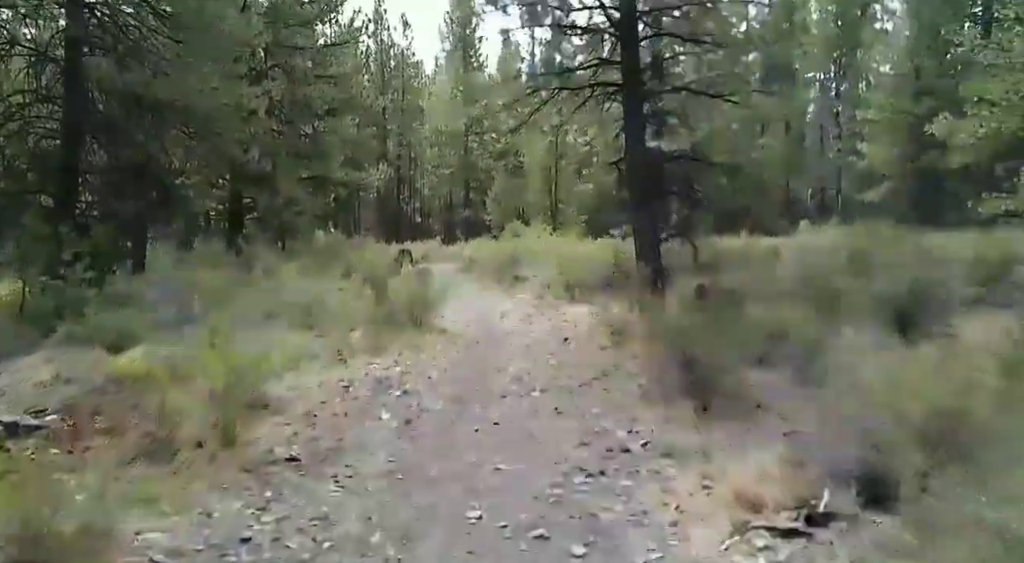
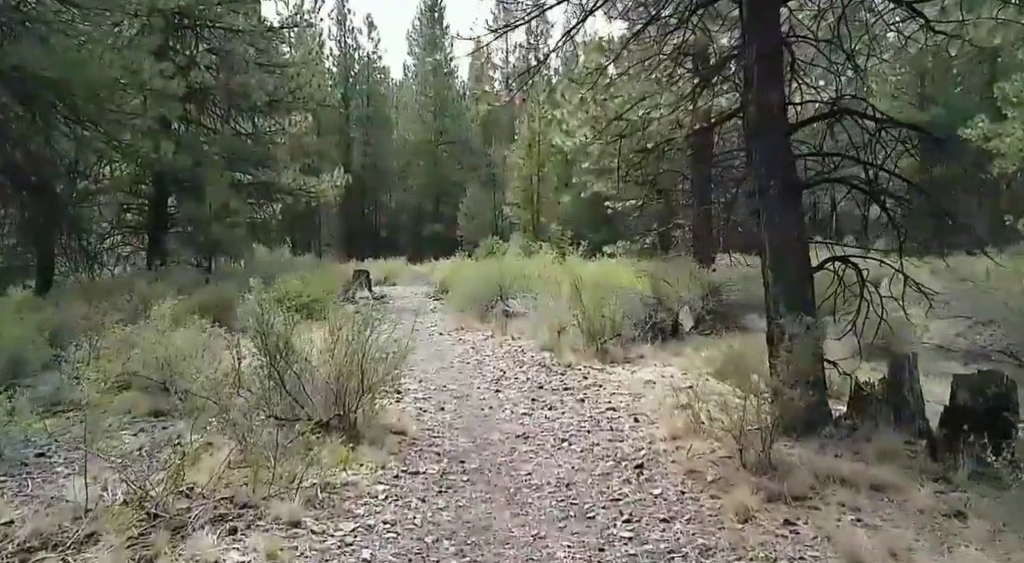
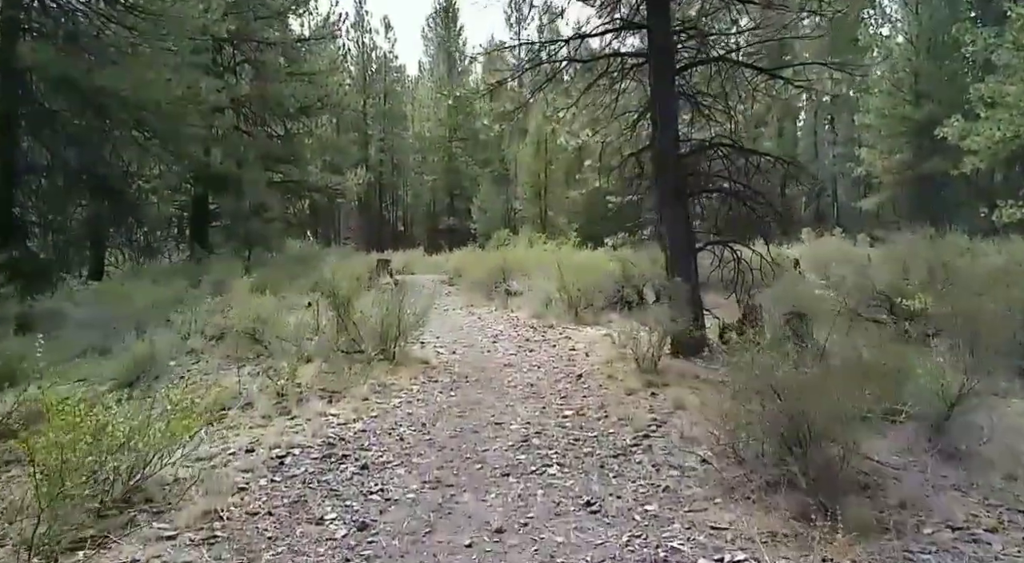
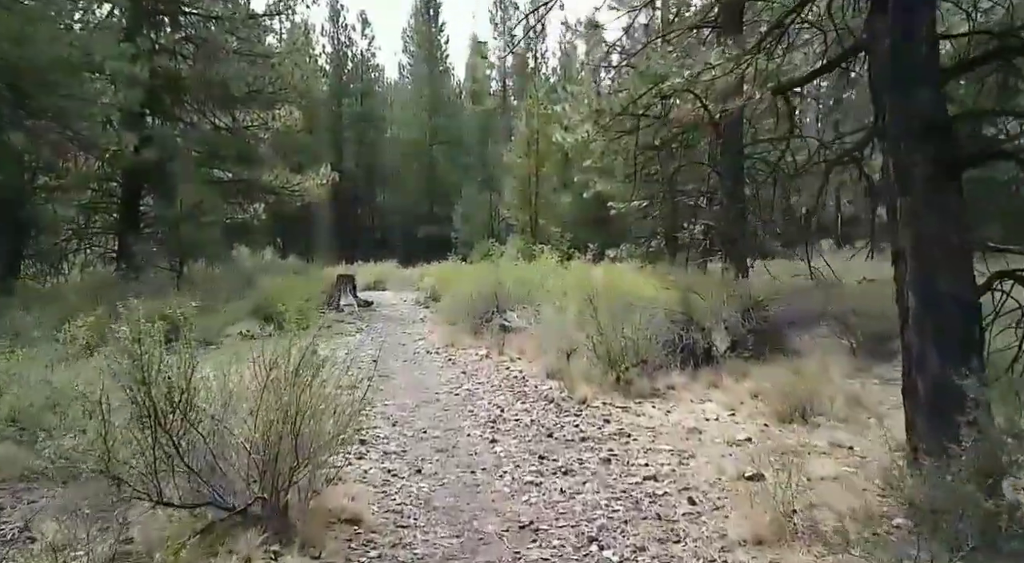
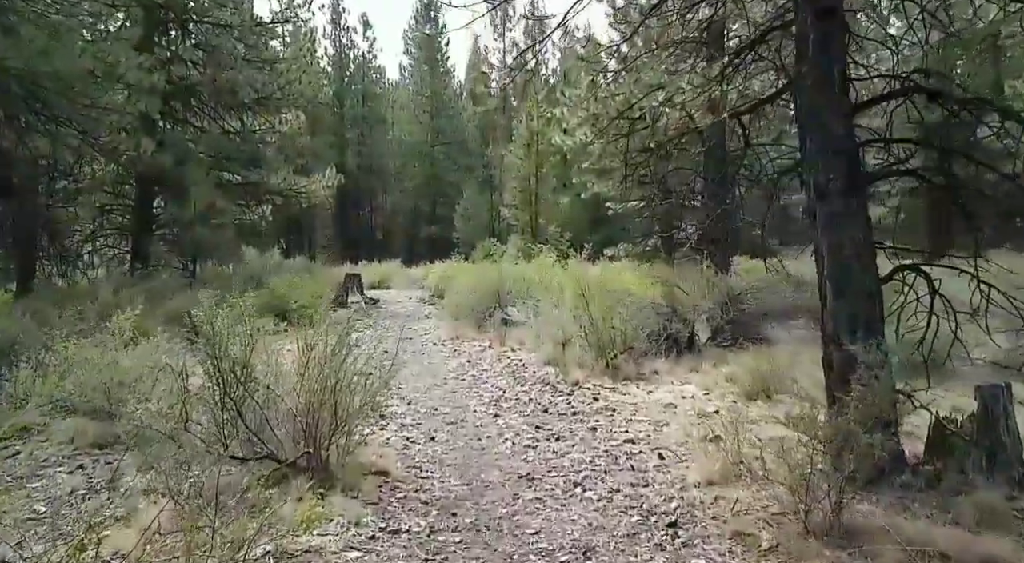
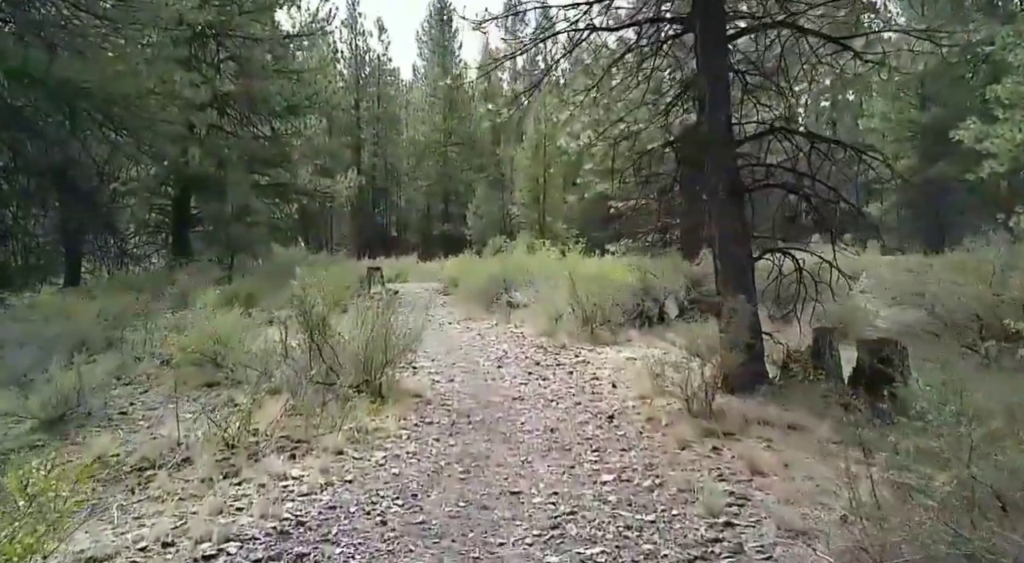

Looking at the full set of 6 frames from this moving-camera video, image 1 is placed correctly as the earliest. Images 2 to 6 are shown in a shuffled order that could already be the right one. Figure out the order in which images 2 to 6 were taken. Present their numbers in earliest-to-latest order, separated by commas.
3, 6, 2, 5, 4
